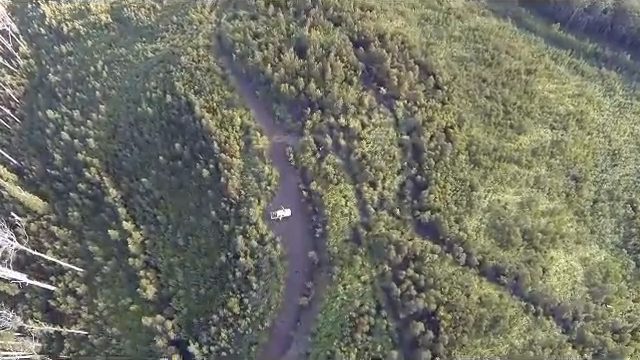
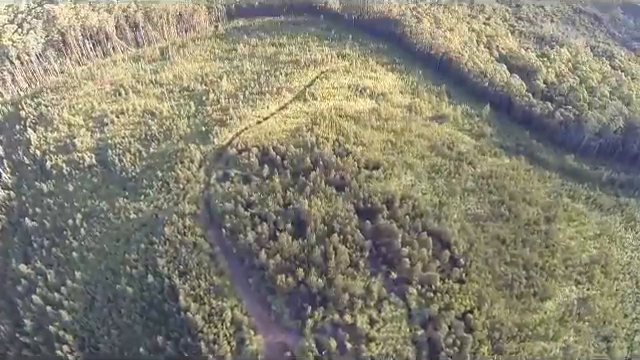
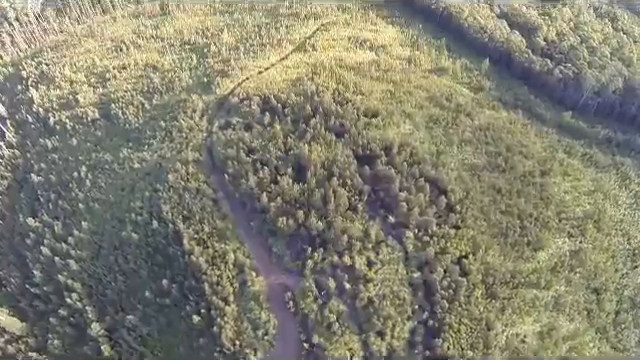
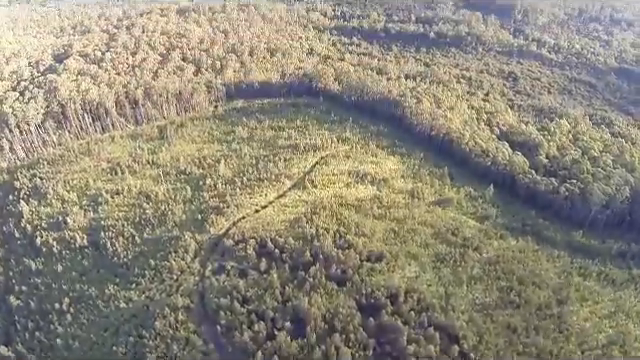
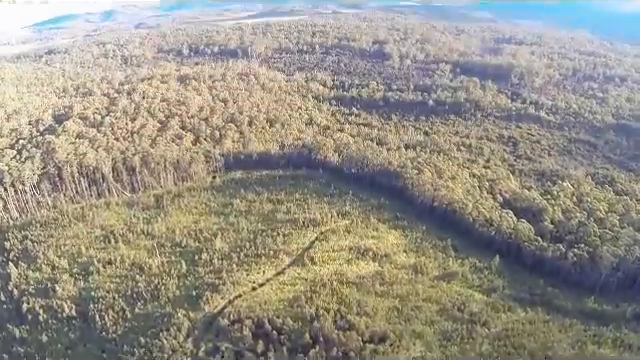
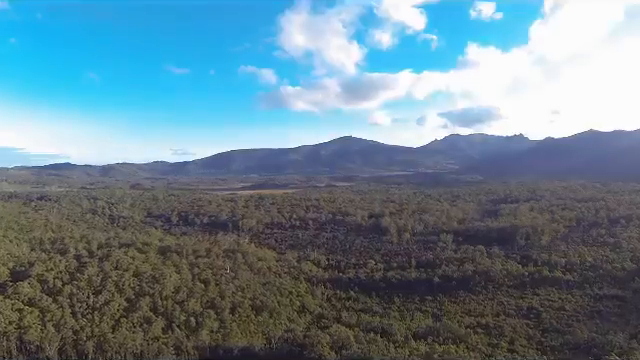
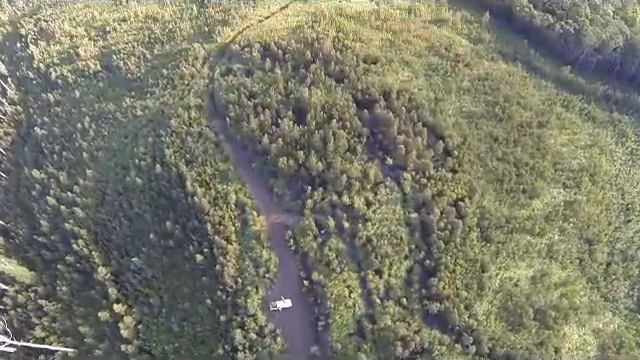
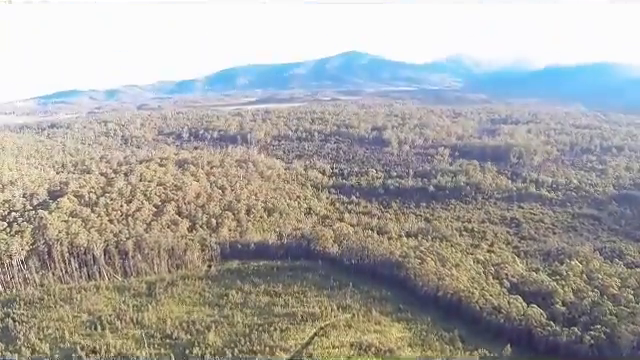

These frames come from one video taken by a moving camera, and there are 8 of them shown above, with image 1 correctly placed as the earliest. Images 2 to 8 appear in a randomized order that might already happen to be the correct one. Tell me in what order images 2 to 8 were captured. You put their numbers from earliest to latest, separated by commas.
7, 3, 2, 4, 5, 8, 6
